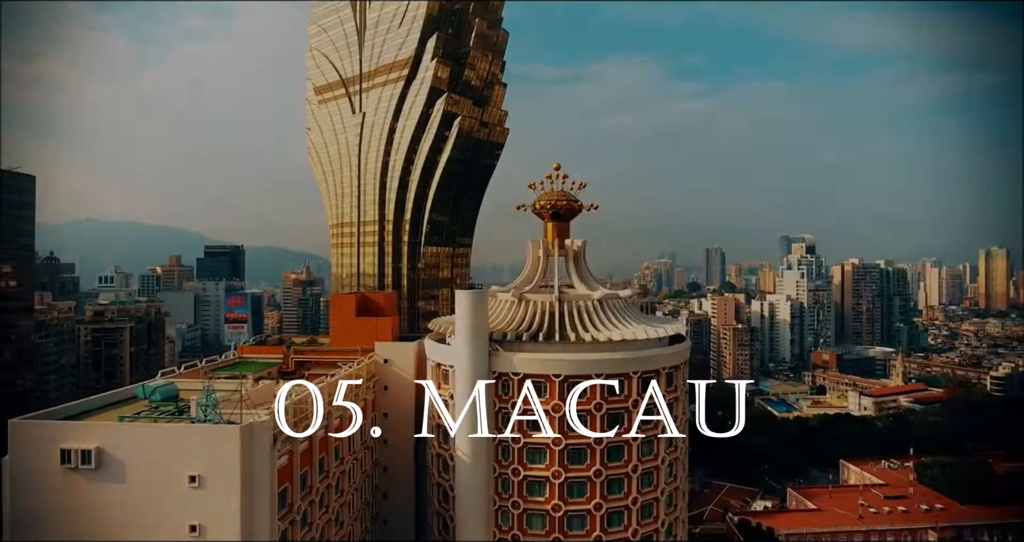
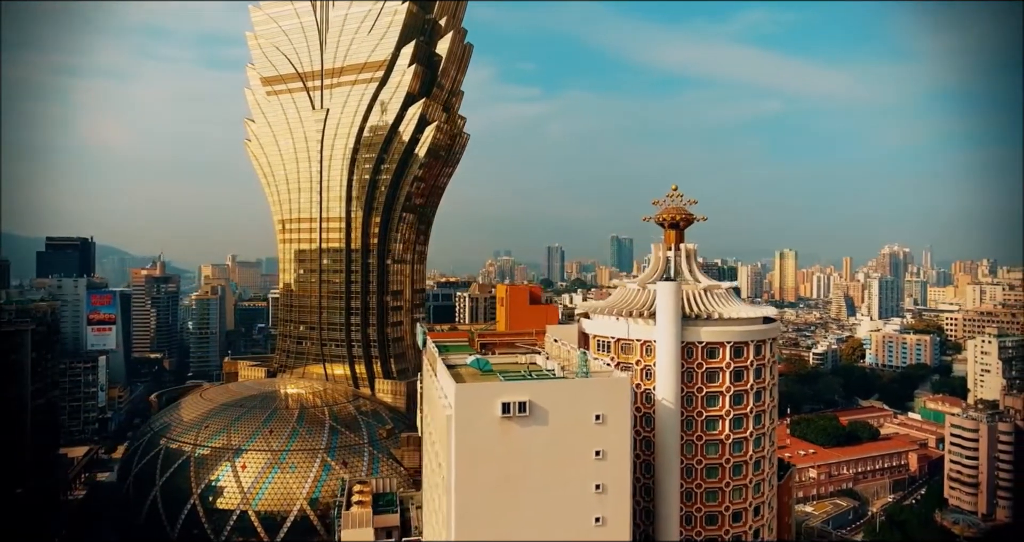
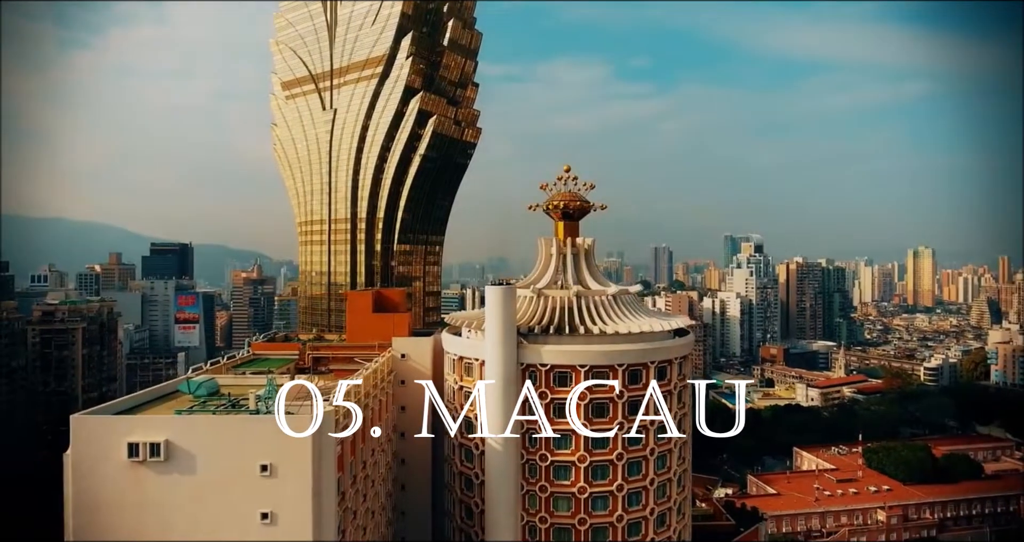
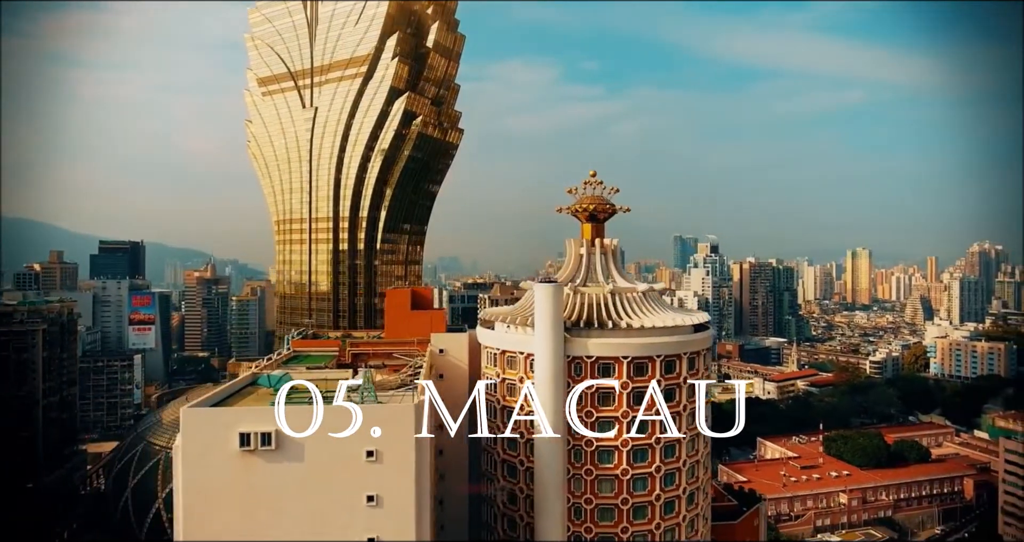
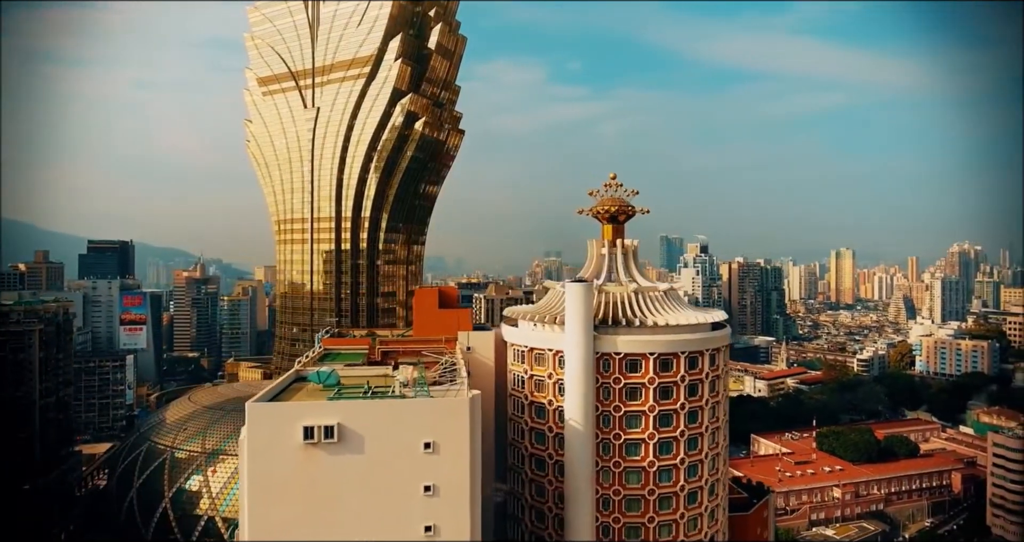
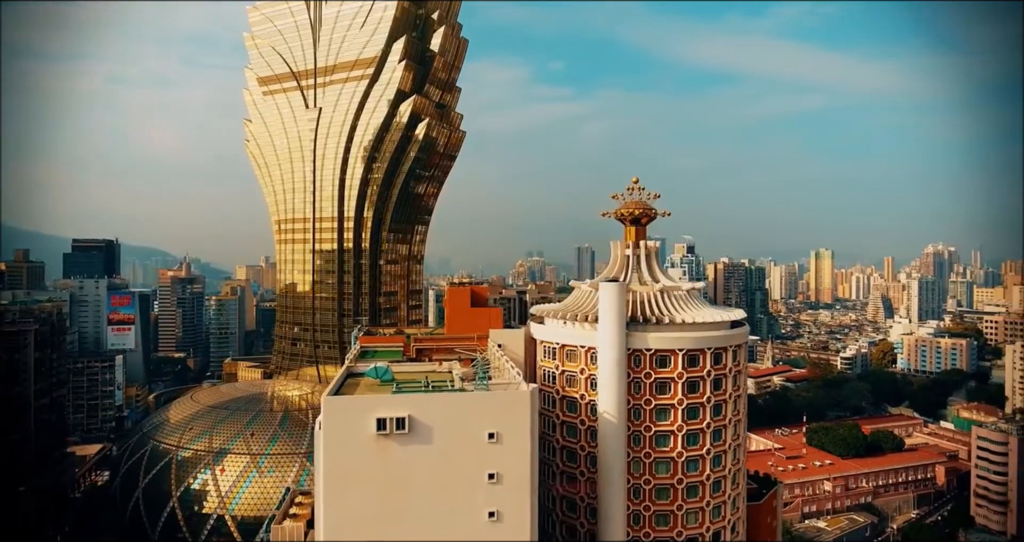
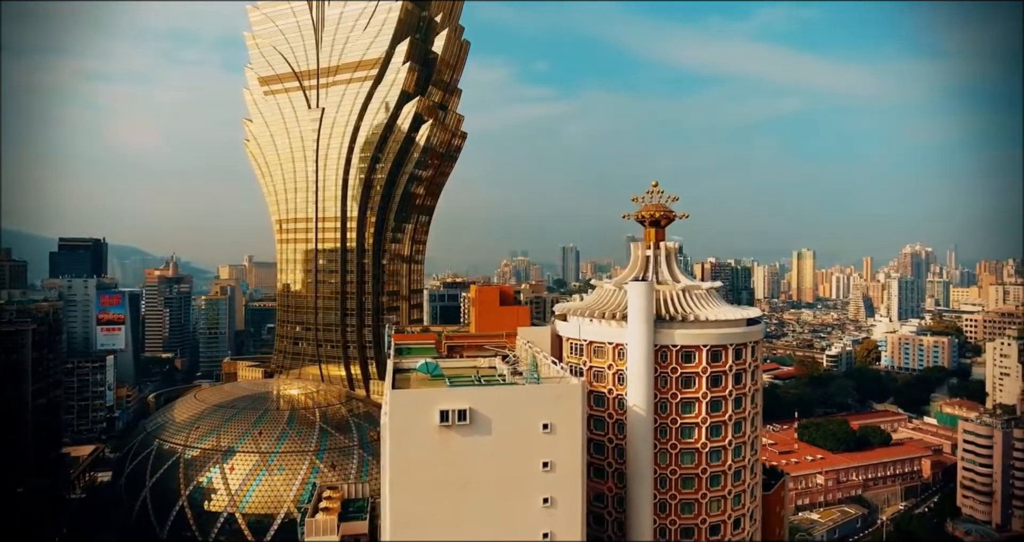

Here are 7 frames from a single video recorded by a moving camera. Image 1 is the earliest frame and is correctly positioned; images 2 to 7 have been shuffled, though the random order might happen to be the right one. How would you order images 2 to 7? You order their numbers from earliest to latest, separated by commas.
3, 4, 5, 6, 7, 2
